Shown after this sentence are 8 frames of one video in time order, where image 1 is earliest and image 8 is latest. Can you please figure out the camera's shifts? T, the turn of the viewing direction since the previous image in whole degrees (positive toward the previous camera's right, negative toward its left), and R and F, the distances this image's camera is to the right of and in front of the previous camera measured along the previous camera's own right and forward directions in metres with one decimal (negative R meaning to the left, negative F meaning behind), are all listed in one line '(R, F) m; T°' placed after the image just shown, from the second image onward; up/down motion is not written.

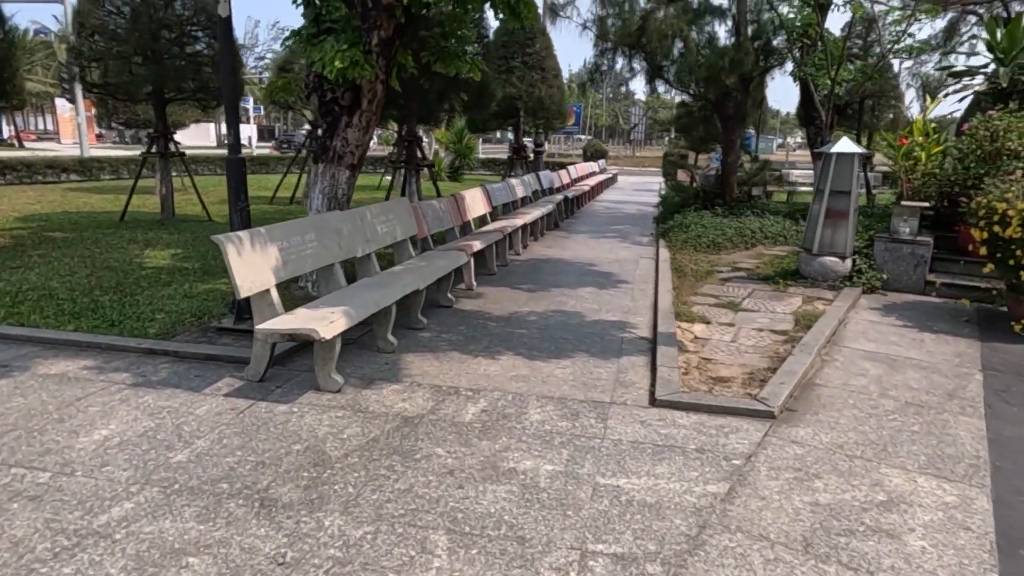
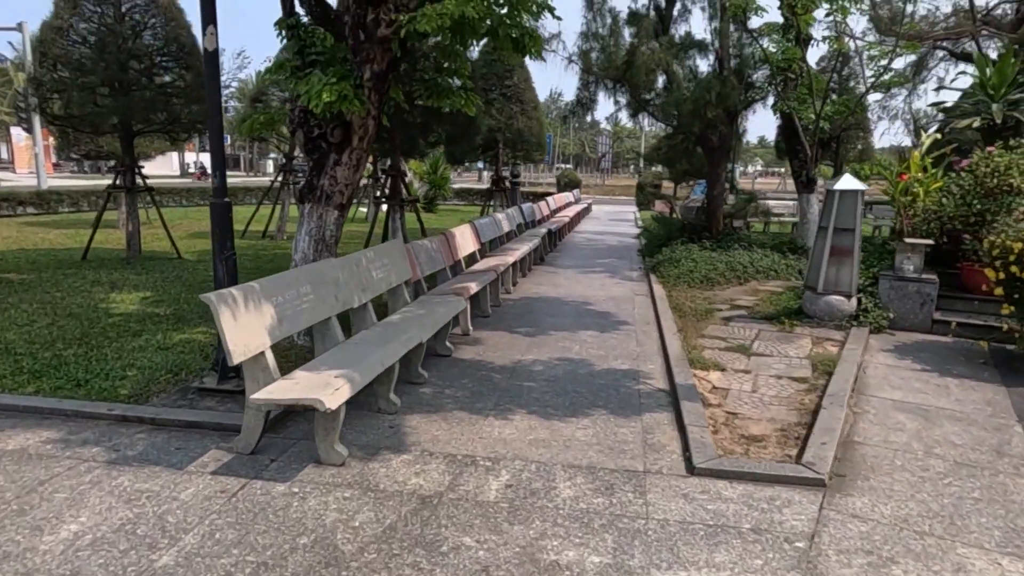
(-0.3, +0.3) m; +3°
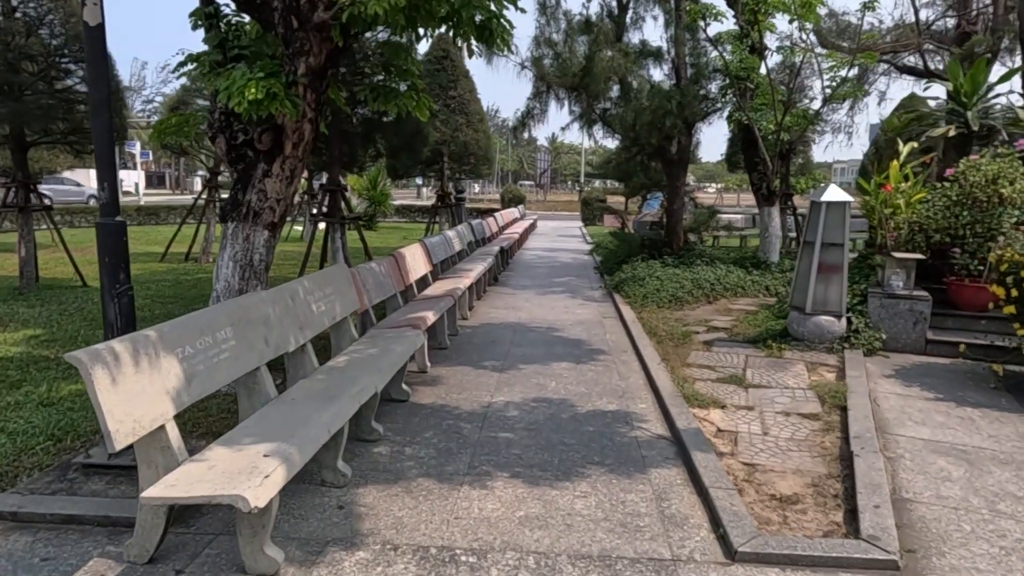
(-0.2, +0.8) m; +5°
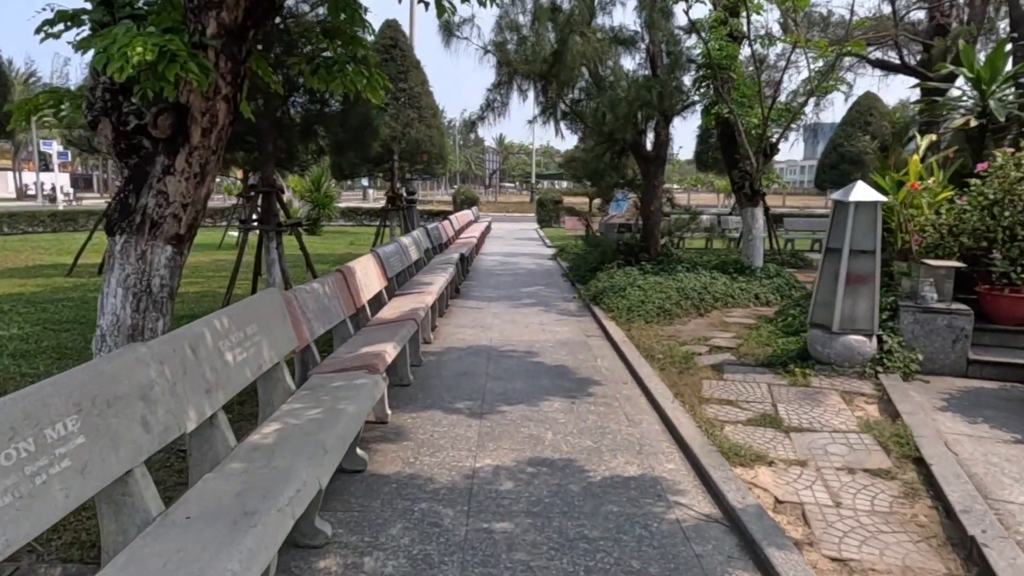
(-0.2, +1.1) m; +4°
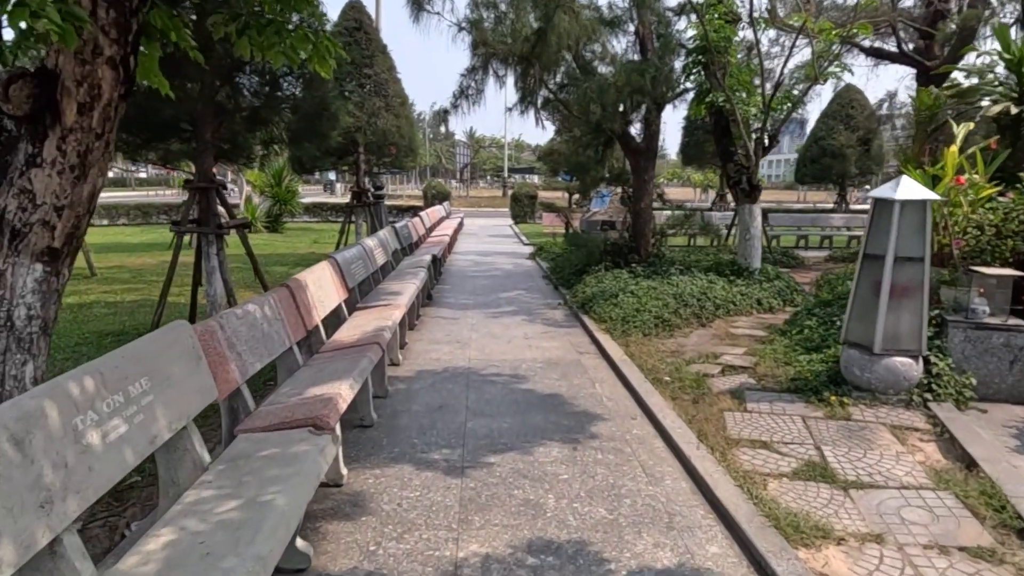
(-0.1, +0.9) m; +2°
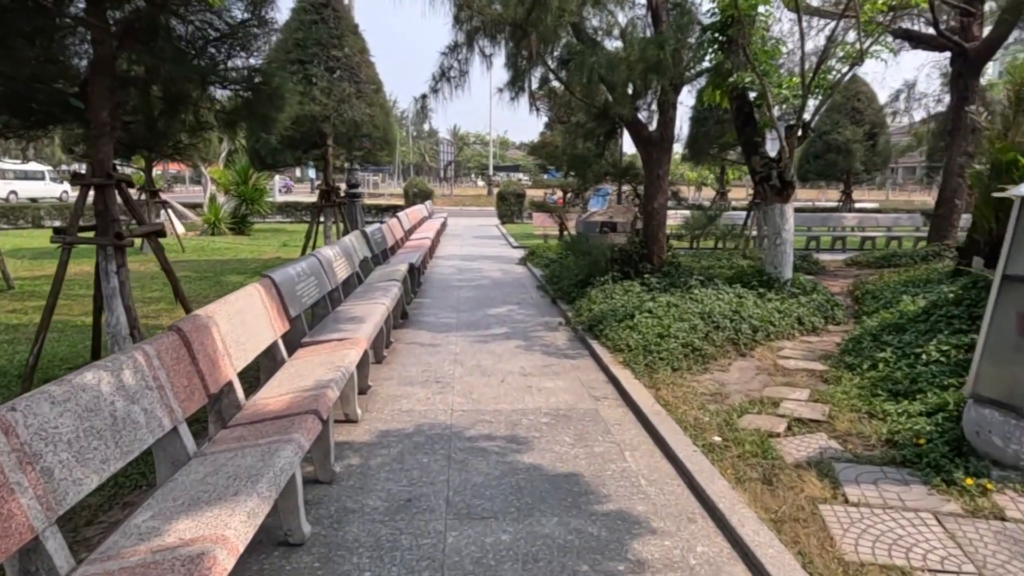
(-0.1, +1.3) m; +1°
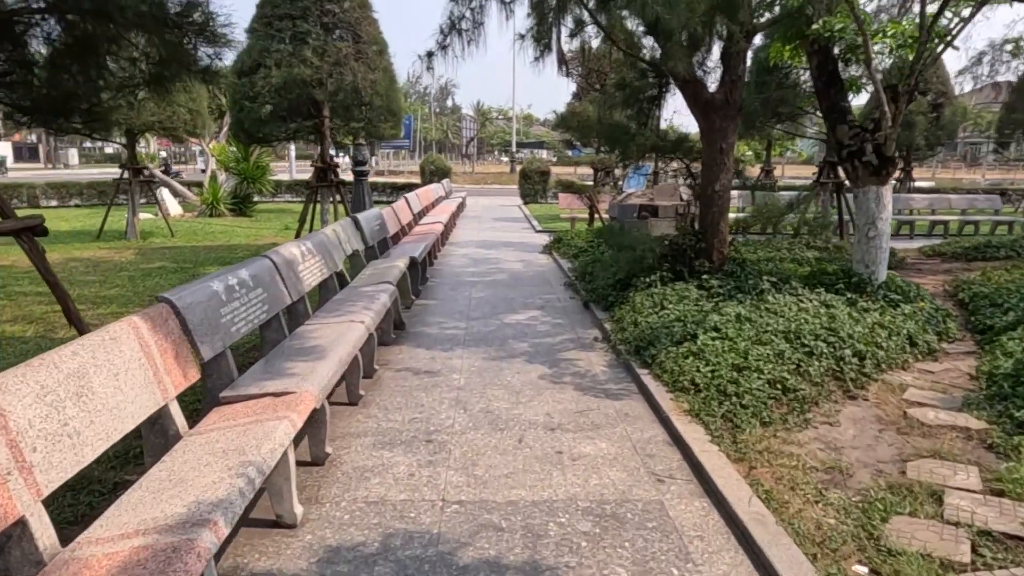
(0.0, +1.4) m; -2°
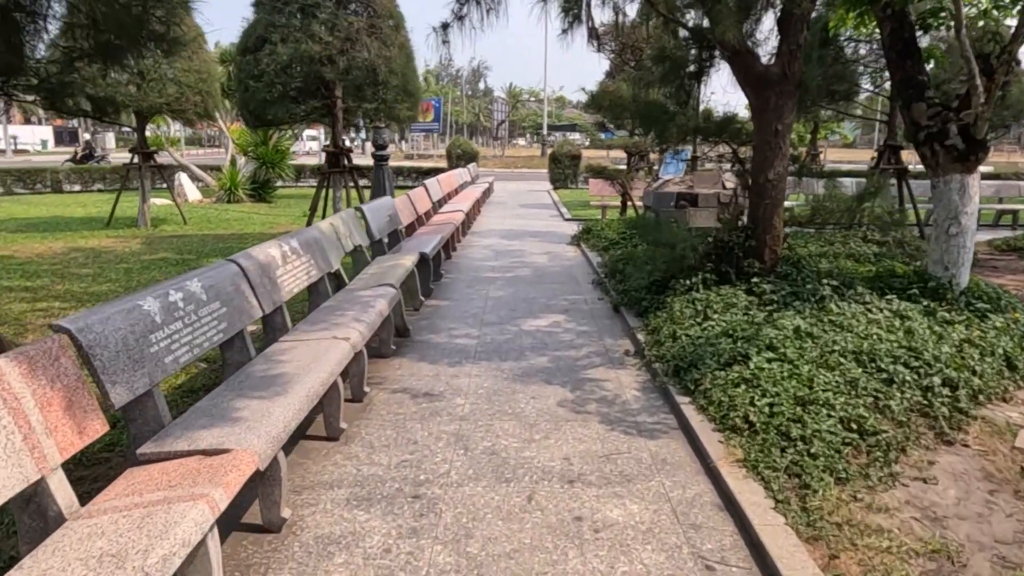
(+0.1, +0.7) m; -3°
